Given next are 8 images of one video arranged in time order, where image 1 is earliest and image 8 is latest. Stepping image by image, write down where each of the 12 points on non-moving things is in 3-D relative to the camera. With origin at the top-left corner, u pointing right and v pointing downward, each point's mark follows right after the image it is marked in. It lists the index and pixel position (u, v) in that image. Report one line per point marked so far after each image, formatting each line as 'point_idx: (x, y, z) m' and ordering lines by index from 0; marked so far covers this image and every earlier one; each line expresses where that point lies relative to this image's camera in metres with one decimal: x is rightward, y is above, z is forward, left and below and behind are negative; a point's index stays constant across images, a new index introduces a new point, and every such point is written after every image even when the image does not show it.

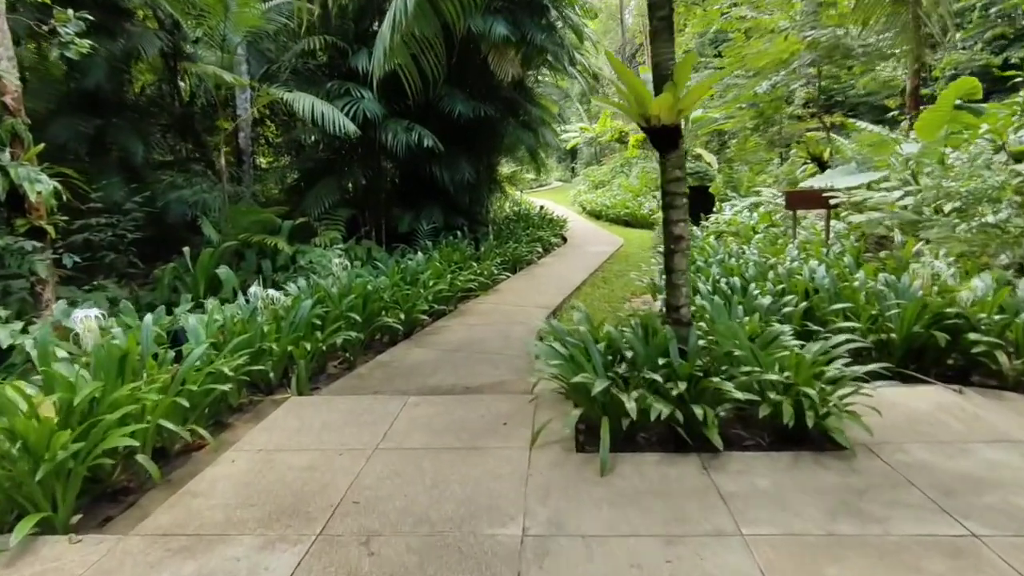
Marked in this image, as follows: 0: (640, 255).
0: (+1.5, +0.4, +6.5) m
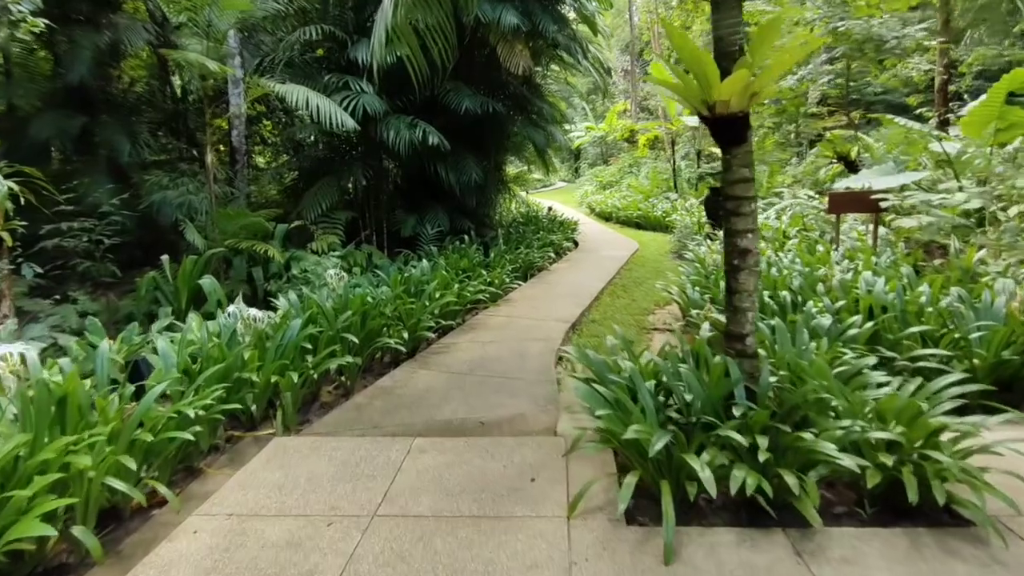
0: (+1.6, +0.3, +6.1) m
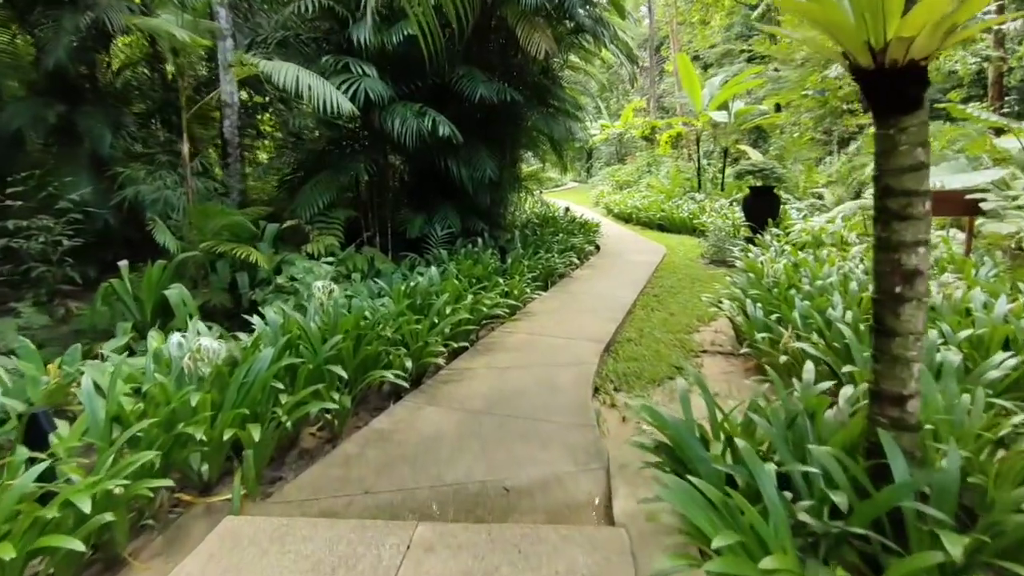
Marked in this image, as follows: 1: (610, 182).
0: (+1.7, +0.2, +5.5) m
1: (+2.5, +2.7, +14.6) m
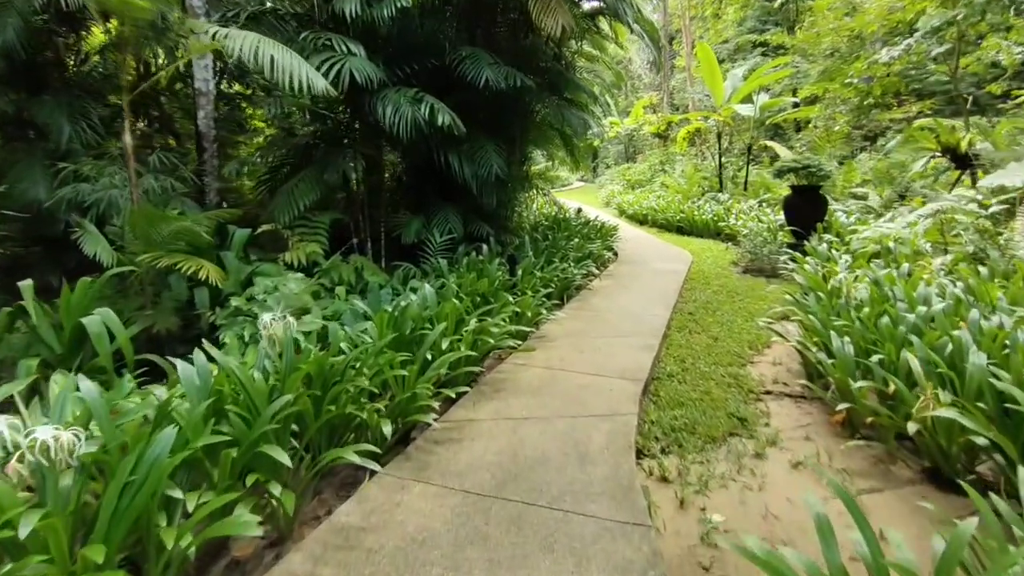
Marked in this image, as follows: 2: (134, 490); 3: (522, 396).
0: (+1.8, +0.1, +4.8) m
1: (+2.6, +2.6, +13.9) m
2: (-0.8, -0.4, +1.2) m
3: (0.0, -0.5, +2.5) m
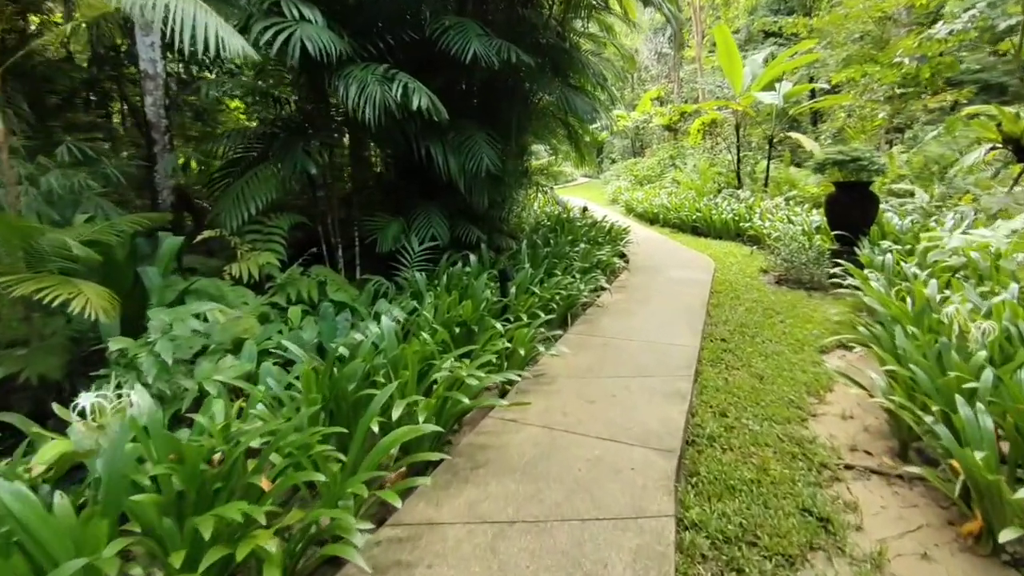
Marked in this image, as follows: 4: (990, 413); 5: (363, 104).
0: (+1.8, 0.0, +4.1) m
1: (+2.7, +2.6, +13.1) m
2: (-0.9, -0.6, +0.5) m
3: (0.0, -0.6, +1.8) m
4: (+1.3, -0.3, +1.6) m
5: (-0.8, +1.0, +3.1) m
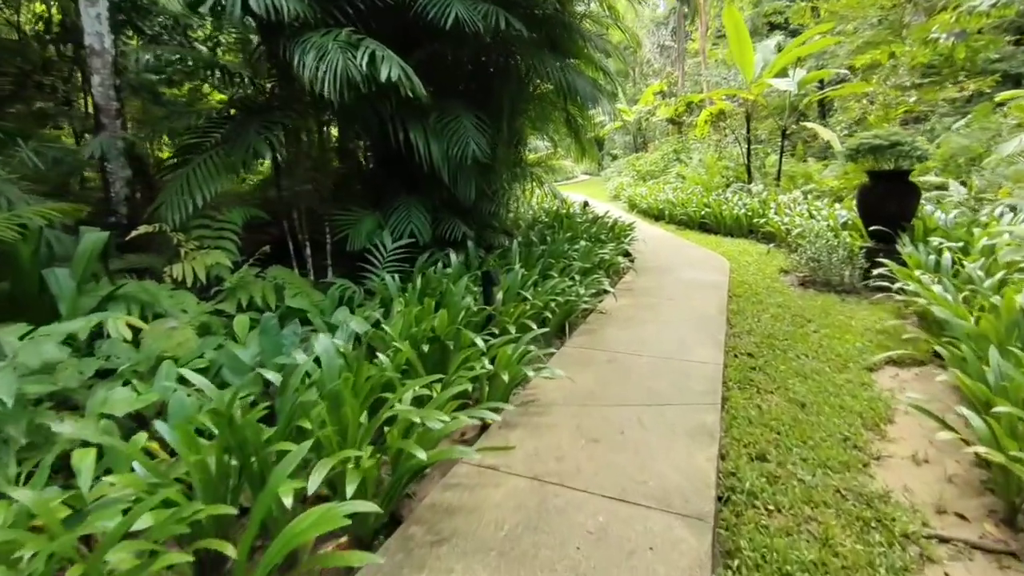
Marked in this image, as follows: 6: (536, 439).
0: (+1.7, -0.1, +3.6) m
1: (+2.6, +2.6, +12.6) m
2: (-1.0, -0.6, +0.1) m
3: (-0.1, -0.6, +1.3) m
4: (+1.2, -0.4, +1.1) m
5: (-0.9, +1.0, +2.6) m
6: (+0.1, -0.5, +1.8) m
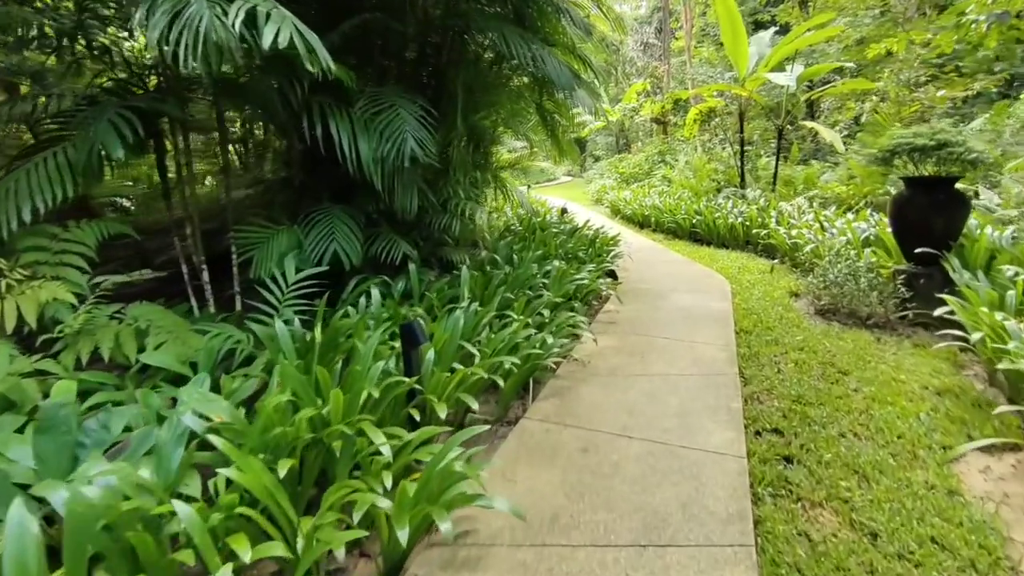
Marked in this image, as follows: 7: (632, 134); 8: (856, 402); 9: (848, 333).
0: (+1.5, -0.2, +2.9) m
1: (+2.1, +2.4, +12.0) m
2: (-1.1, -0.8, -0.7) m
3: (-0.2, -0.8, +0.5) m
4: (+1.1, -0.5, +0.3) m
5: (-1.1, +0.8, +1.9) m
6: (-0.1, -0.6, +1.1) m
7: (+3.0, +3.9, +14.2) m
8: (+1.3, -0.4, +2.1) m
9: (+1.7, -0.2, +2.9) m
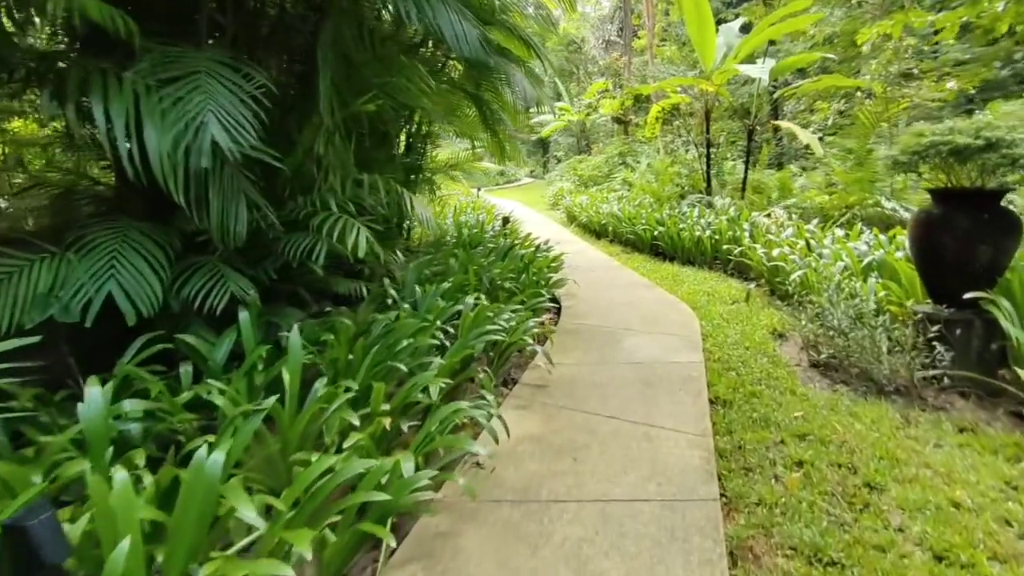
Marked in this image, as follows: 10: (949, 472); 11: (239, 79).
0: (+1.1, -0.4, +2.1) m
1: (+1.1, +2.2, +11.2) m
2: (-1.3, -1.0, -1.7) m
3: (-0.5, -1.0, -0.4) m
4: (+0.8, -0.7, -0.5) m
5: (-1.4, +0.6, +0.9) m
6: (-0.4, -0.9, +0.2) m
7: (+1.9, +3.7, +13.5) m
8: (+0.9, -0.6, +1.3) m
9: (+1.3, -0.4, +2.1) m
10: (+1.3, -0.5, +1.7) m
11: (-0.9, +0.7, +1.8) m
